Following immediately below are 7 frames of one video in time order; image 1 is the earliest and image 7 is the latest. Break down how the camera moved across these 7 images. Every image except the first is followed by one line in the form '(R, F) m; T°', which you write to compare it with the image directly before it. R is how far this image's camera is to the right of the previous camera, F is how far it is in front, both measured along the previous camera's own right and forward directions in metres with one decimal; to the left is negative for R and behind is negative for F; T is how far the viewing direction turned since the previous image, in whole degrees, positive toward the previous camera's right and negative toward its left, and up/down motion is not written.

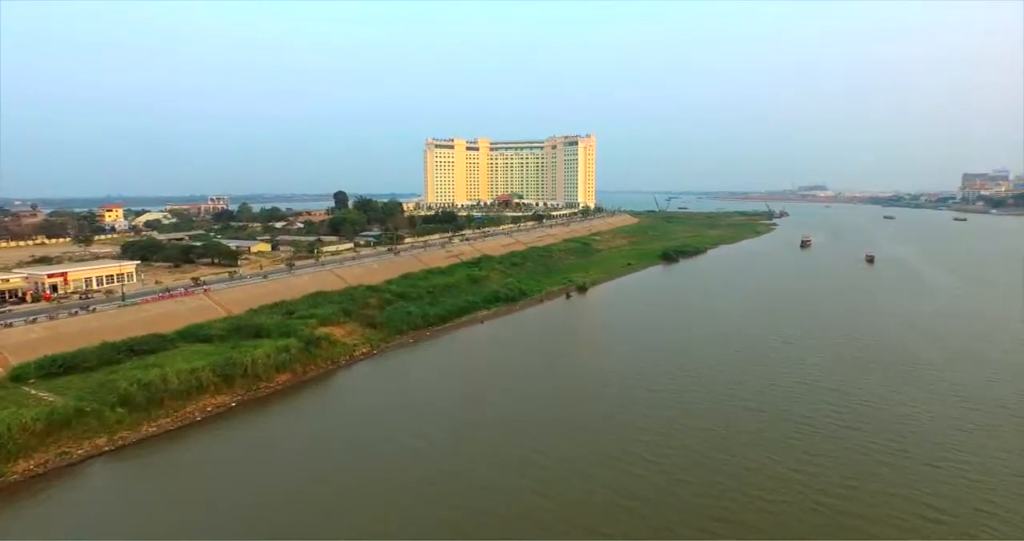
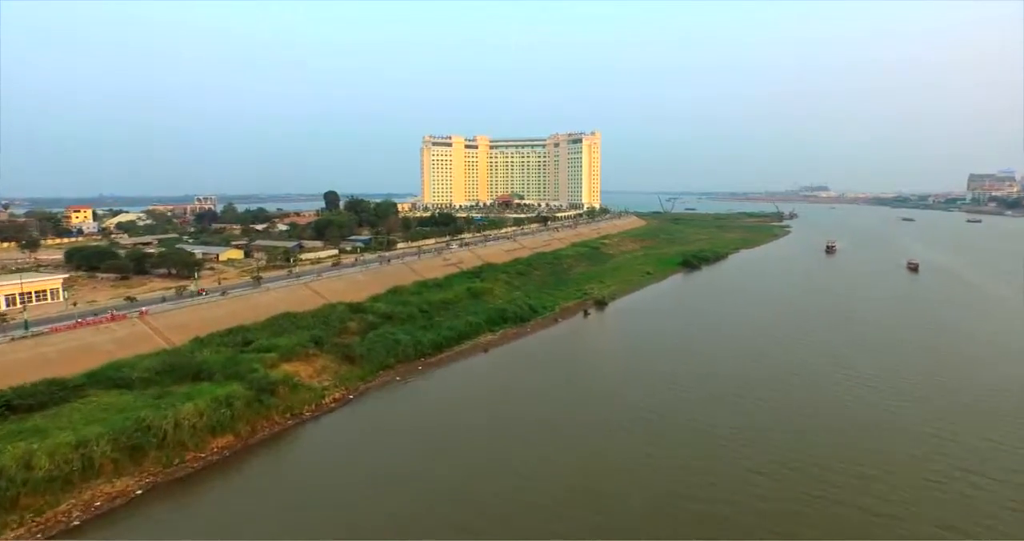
(-0.5, +4.2) m; 0°
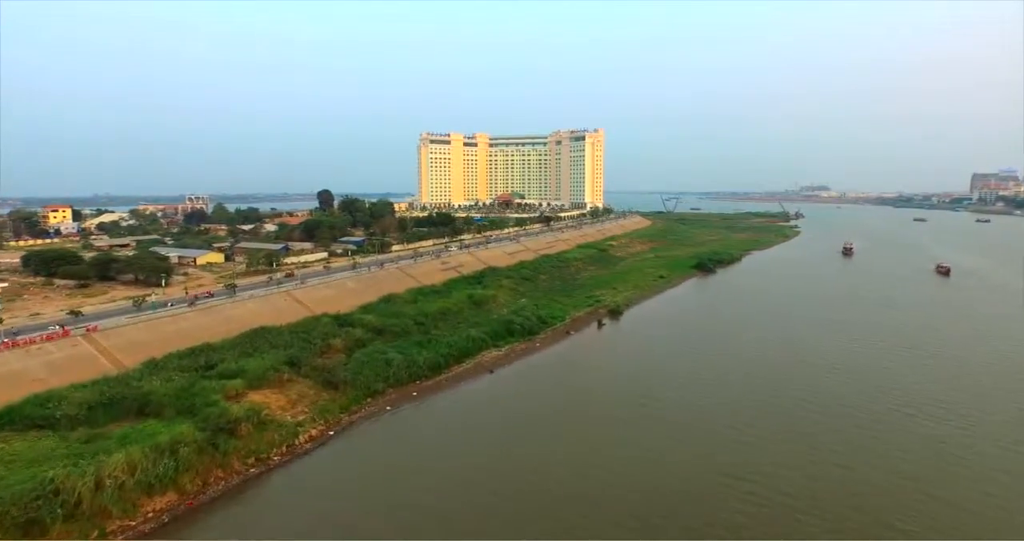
(-0.3, +2.5) m; 0°
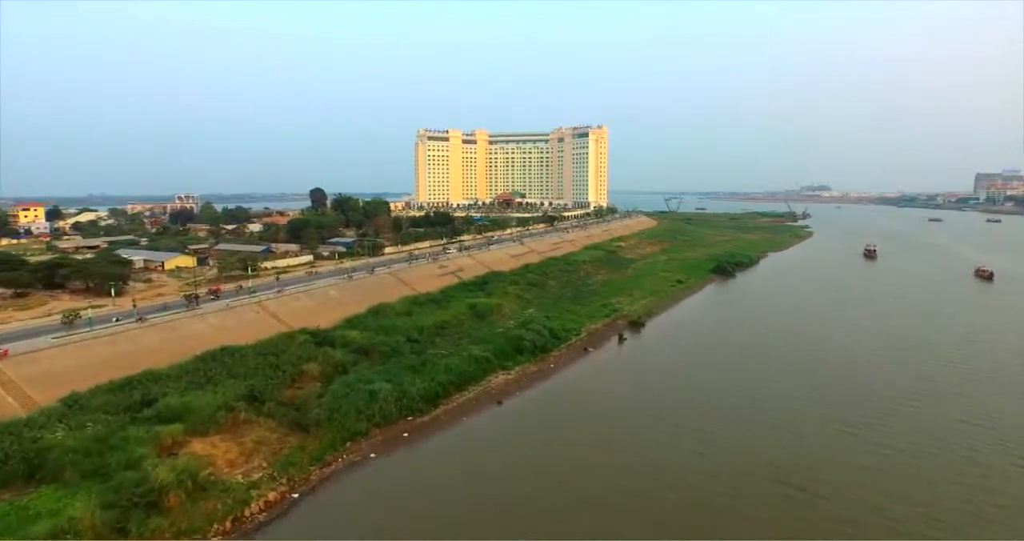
(-0.4, +2.9) m; 0°
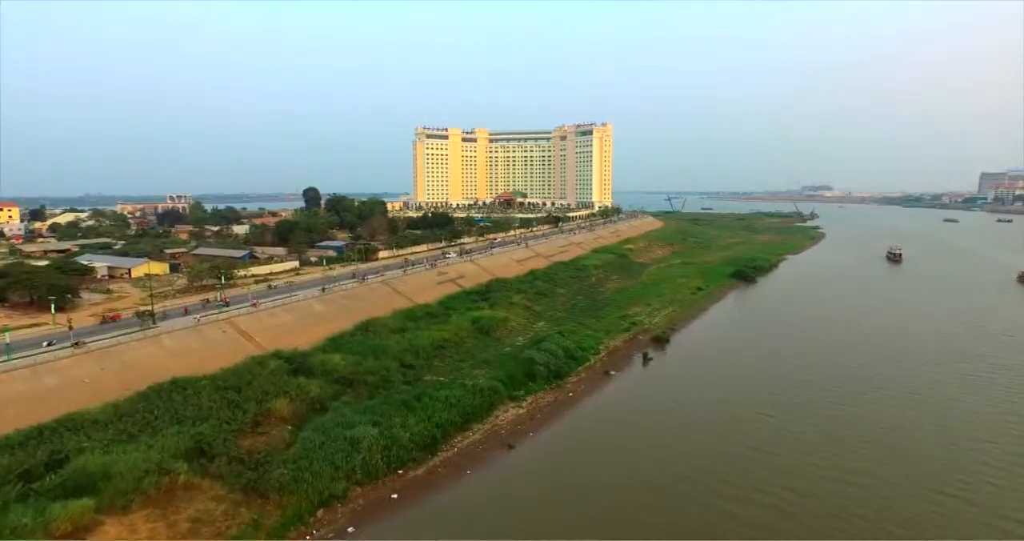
(-0.3, +2.6) m; 0°
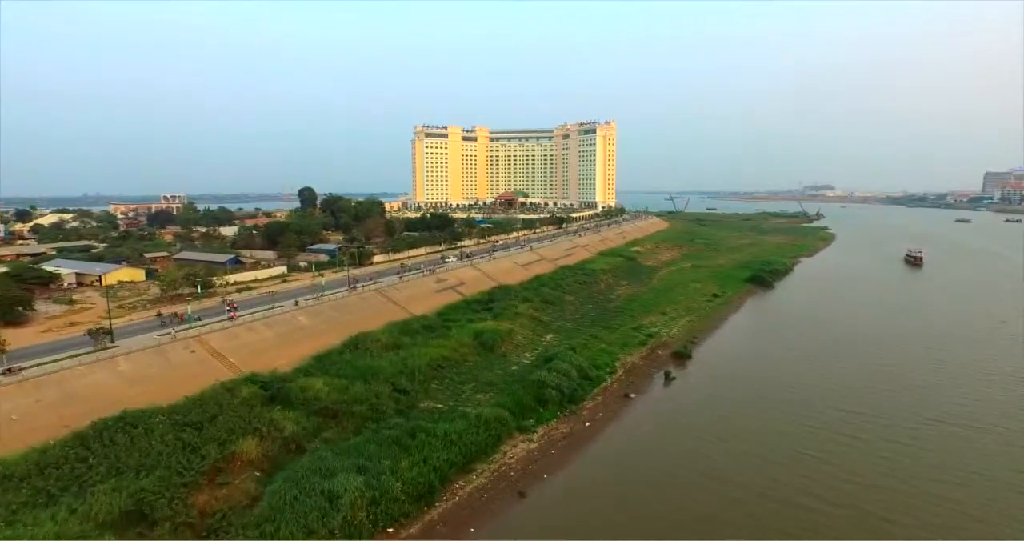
(-0.2, +1.8) m; 0°
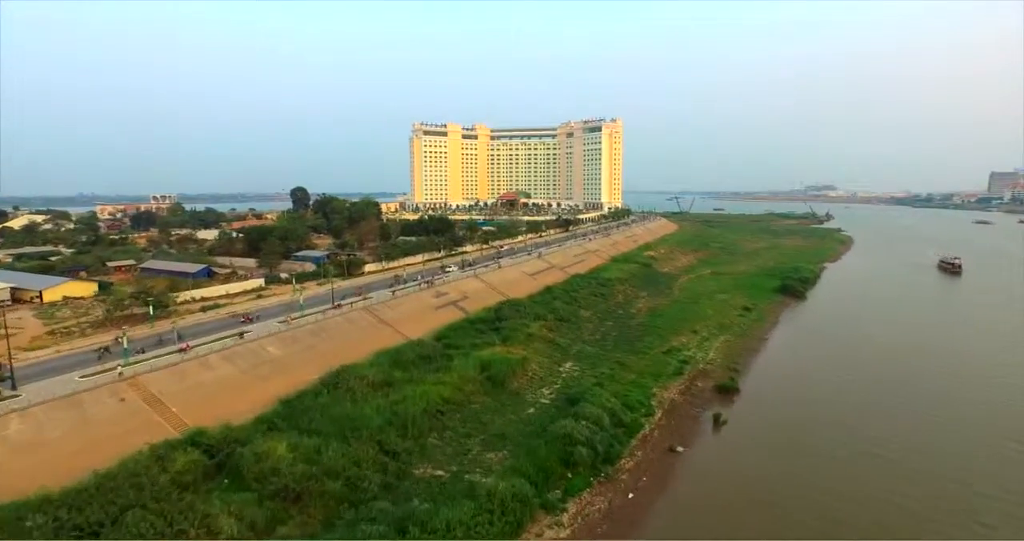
(-0.4, +2.9) m; 0°
